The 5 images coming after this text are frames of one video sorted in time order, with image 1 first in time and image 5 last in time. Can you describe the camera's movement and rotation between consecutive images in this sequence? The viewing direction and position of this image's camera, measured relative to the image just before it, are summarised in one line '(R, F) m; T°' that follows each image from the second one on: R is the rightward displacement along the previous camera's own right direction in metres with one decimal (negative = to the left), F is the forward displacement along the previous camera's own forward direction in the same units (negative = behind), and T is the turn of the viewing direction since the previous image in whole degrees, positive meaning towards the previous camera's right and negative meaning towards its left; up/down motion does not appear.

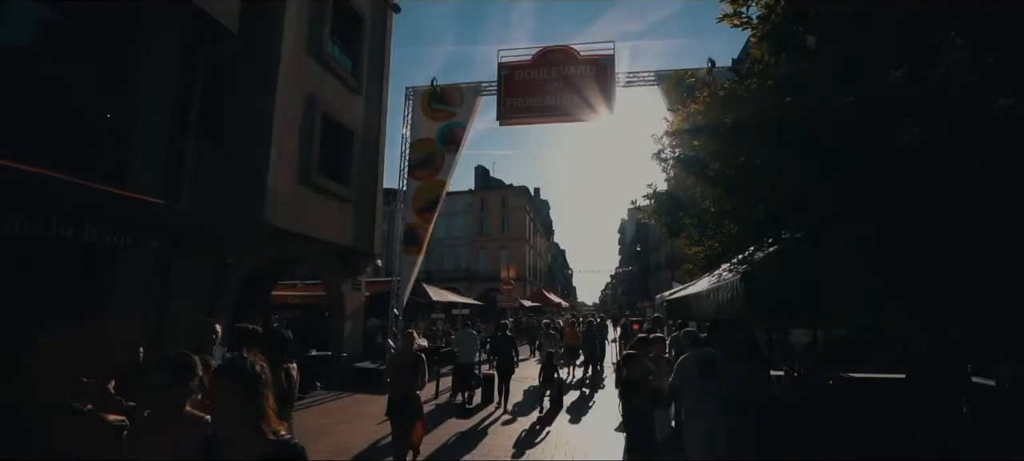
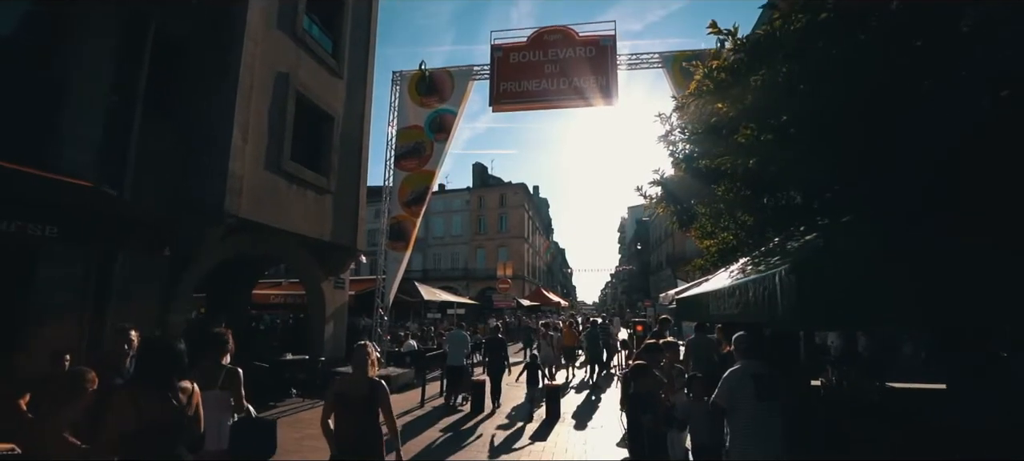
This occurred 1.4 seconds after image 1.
(+0.2, +1.0) m; 0°
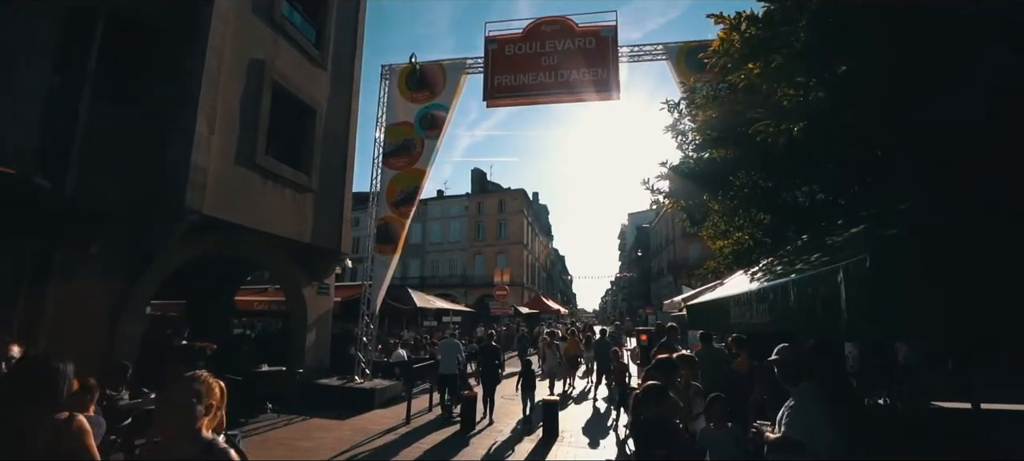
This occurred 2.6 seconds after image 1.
(+0.1, +0.8) m; 0°
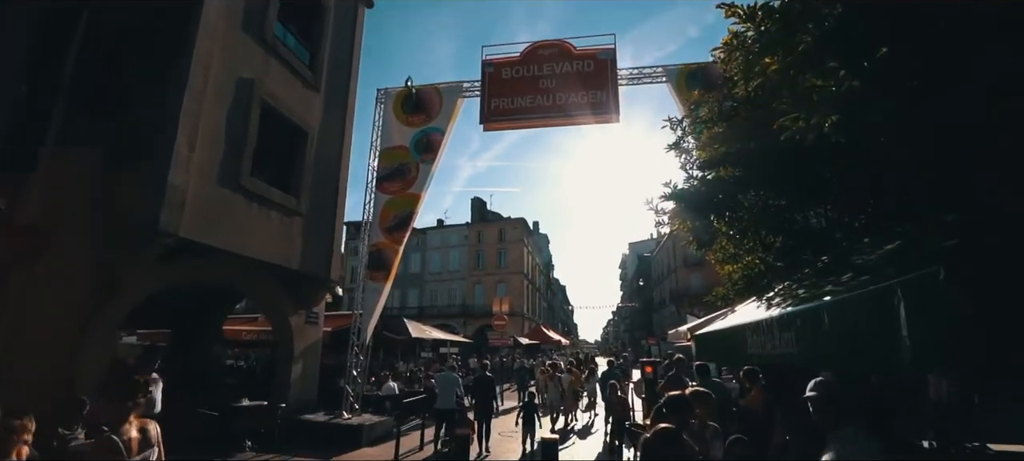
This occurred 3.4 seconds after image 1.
(+0.1, +0.5) m; 0°
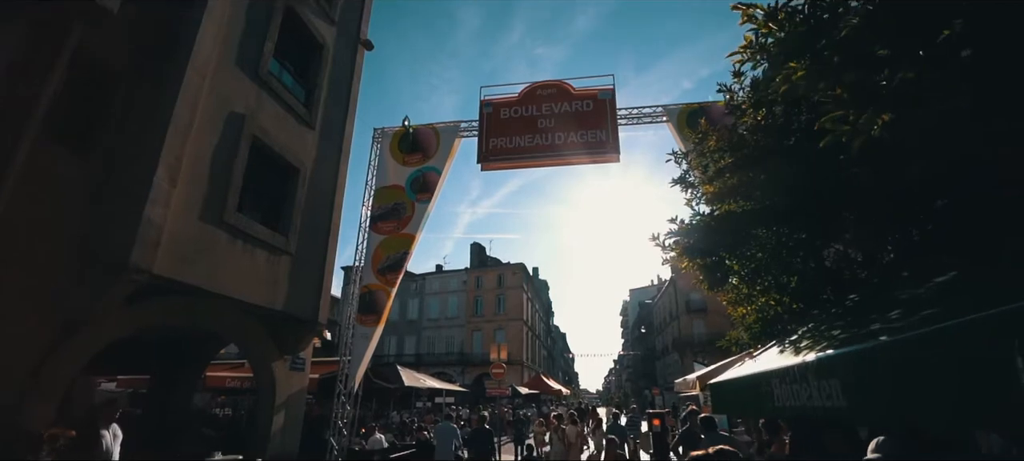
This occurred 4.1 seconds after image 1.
(0.0, +0.5) m; 0°
